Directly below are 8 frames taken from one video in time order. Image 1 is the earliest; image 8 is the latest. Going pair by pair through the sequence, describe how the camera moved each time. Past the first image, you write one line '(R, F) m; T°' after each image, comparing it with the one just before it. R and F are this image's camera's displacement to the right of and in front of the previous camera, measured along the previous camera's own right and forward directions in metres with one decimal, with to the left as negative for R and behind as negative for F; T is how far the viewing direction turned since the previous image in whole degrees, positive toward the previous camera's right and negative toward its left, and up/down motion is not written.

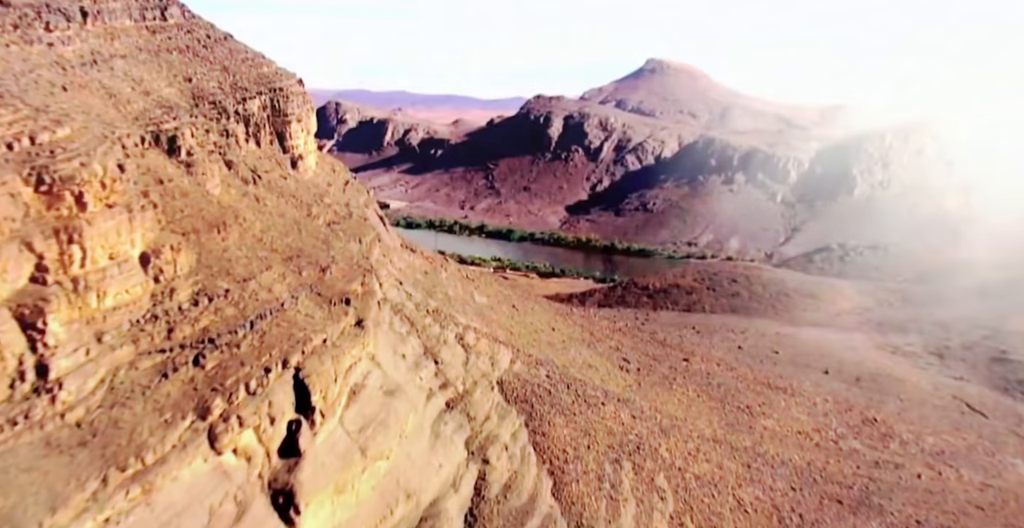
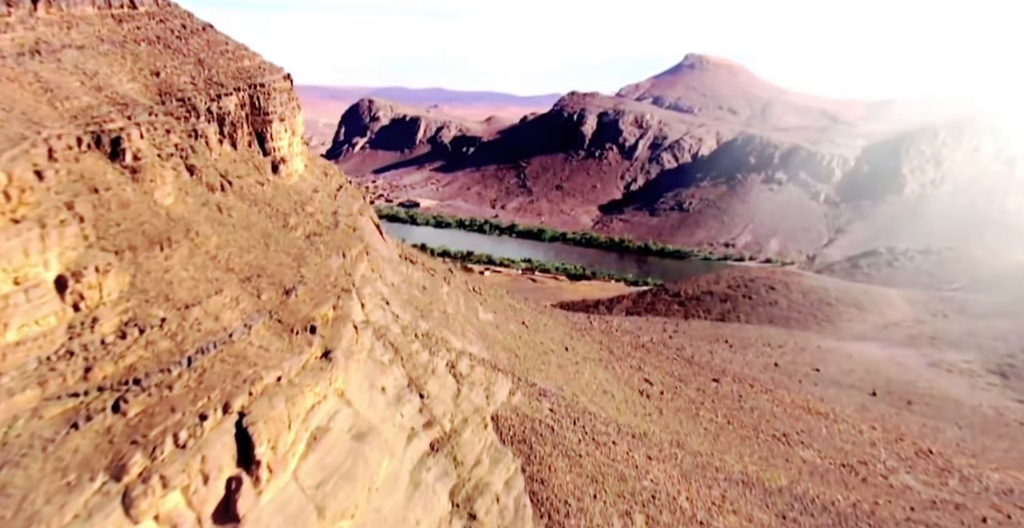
(+0.4, +1.0) m; -3°
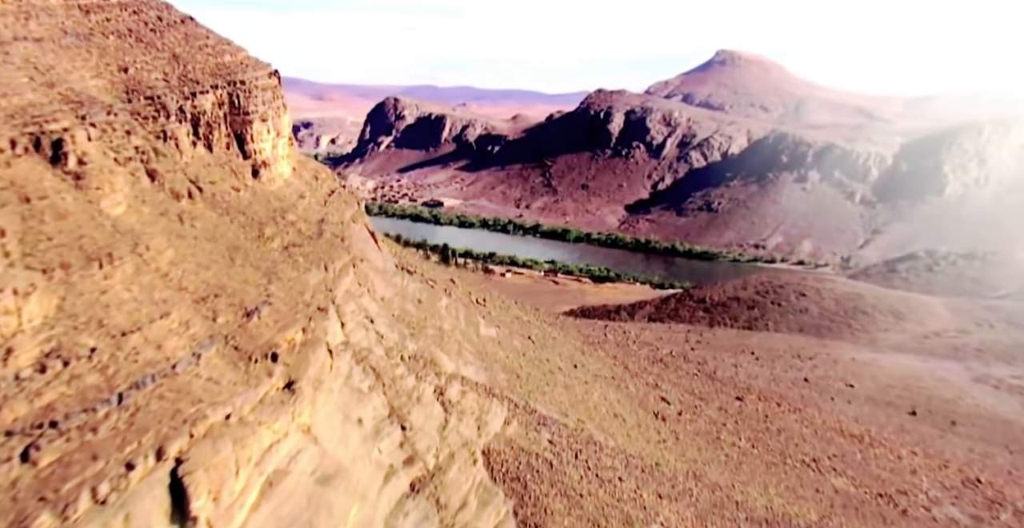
(+0.3, +0.8) m; -3°
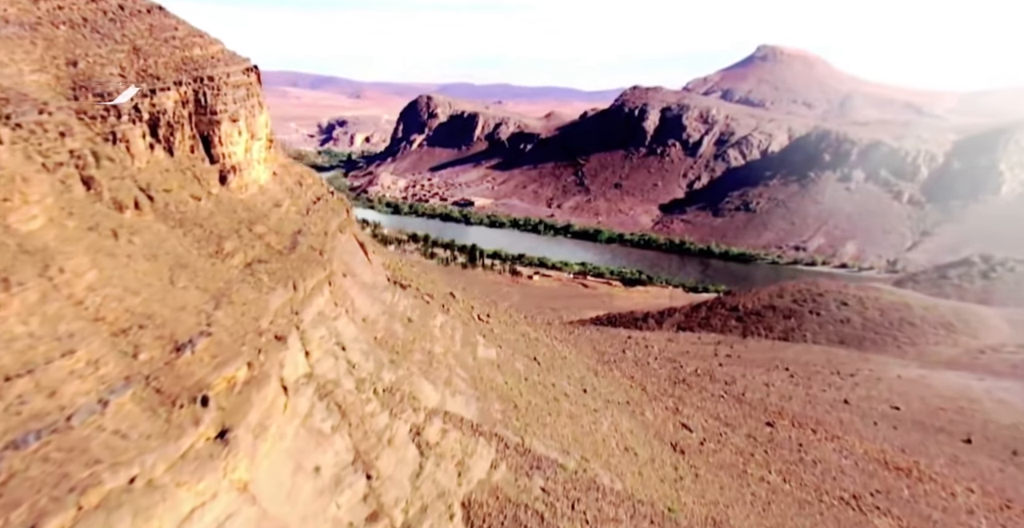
(+0.5, +0.9) m; -3°
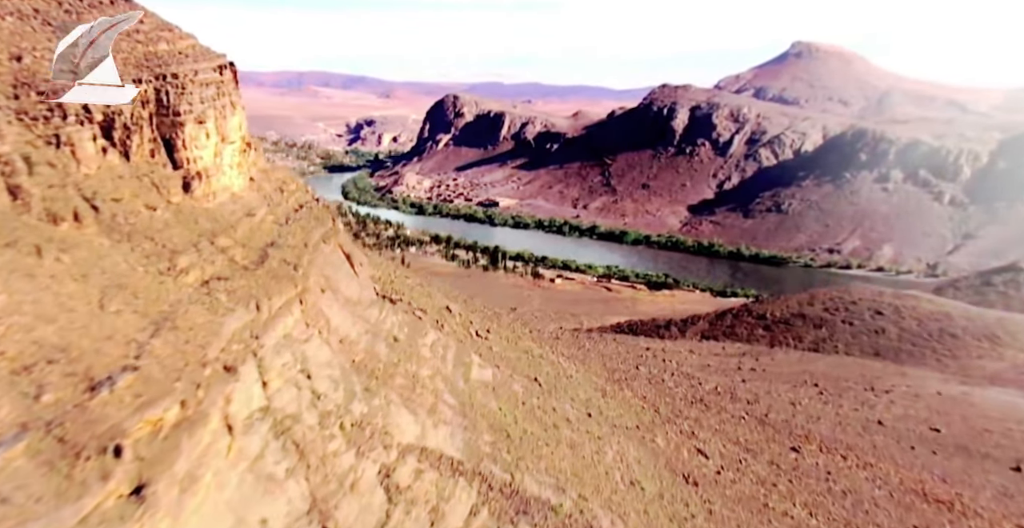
(+0.4, +0.7) m; -3°
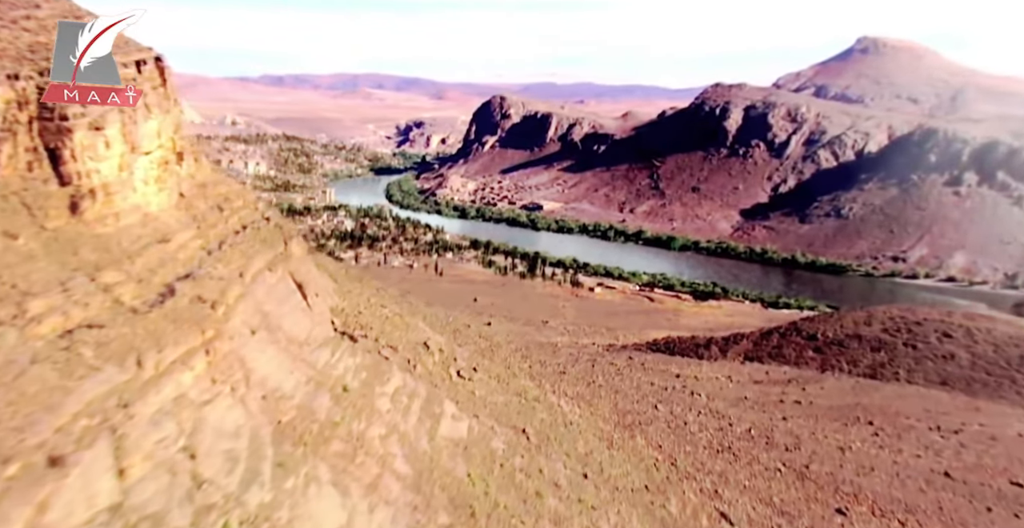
(+0.8, +1.4) m; -5°
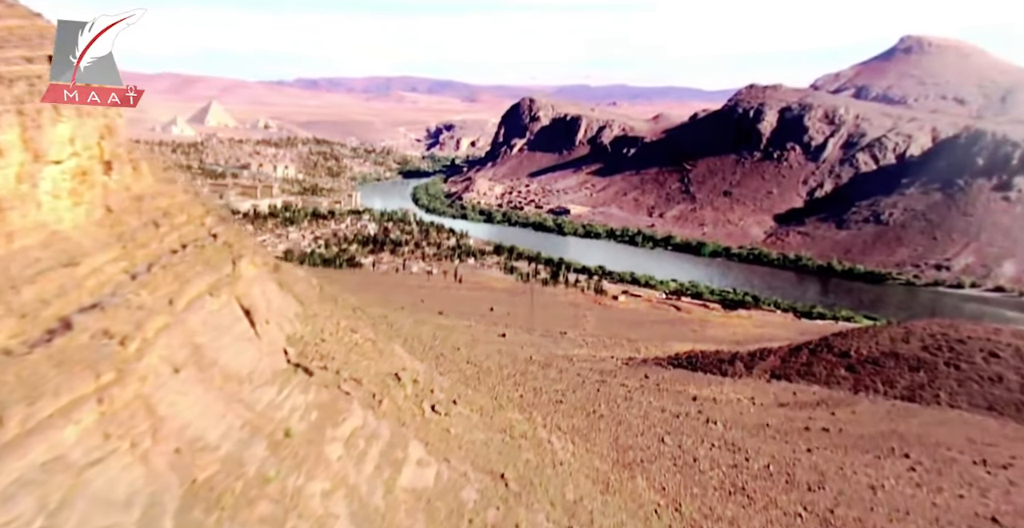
(+0.6, +0.8) m; -3°
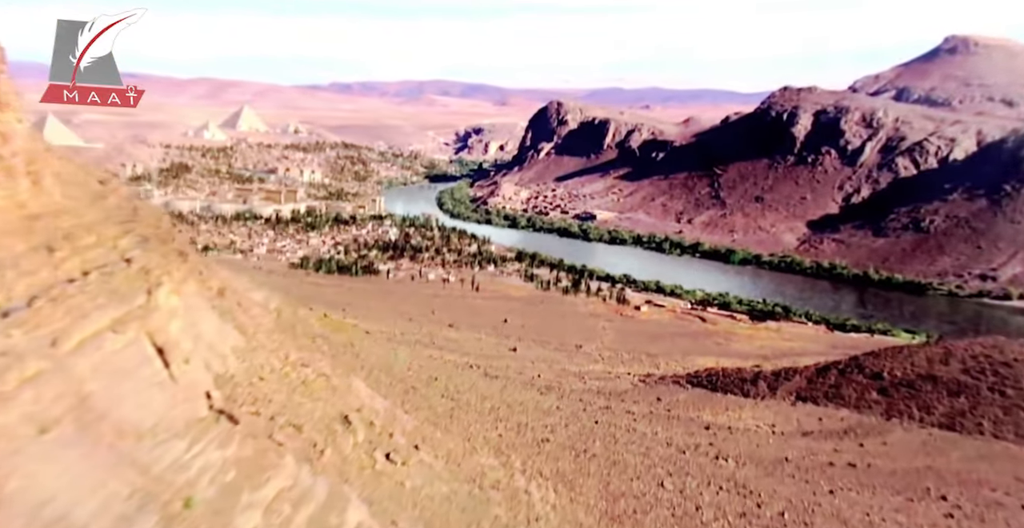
(+0.7, +0.8) m; -3°
